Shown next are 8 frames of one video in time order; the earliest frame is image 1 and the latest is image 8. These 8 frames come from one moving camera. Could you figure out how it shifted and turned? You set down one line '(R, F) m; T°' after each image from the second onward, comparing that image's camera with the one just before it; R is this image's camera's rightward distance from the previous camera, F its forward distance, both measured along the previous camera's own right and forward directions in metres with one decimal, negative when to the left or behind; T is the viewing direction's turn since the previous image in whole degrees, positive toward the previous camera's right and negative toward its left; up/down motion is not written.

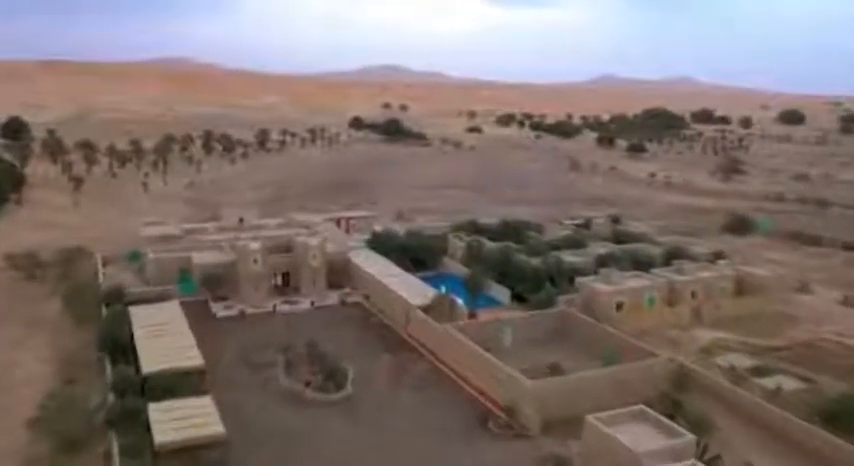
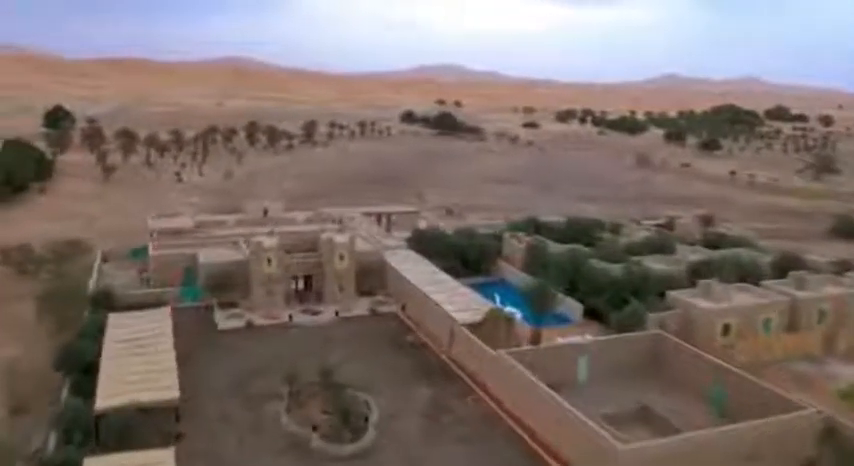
(+0.1, +7.1) m; -4°
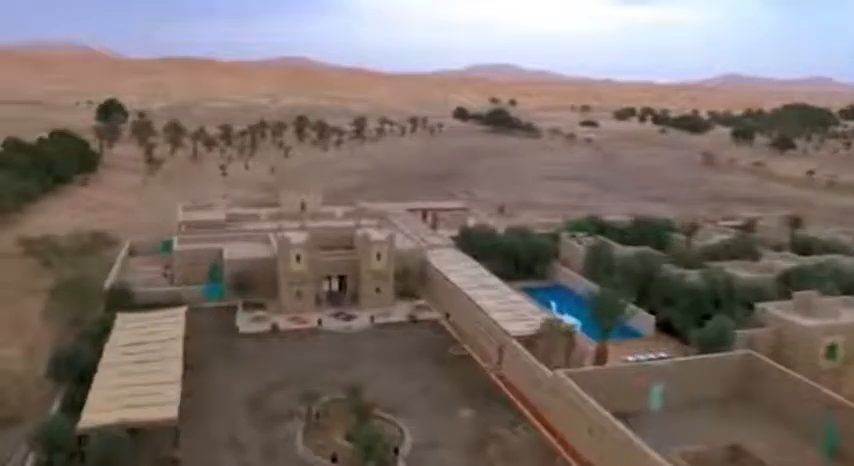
(+0.2, +3.5) m; -4°
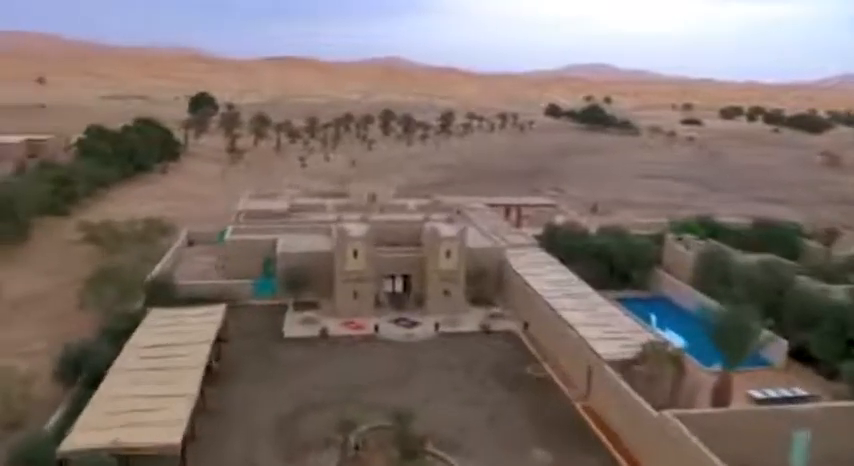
(+0.4, +3.9) m; -7°
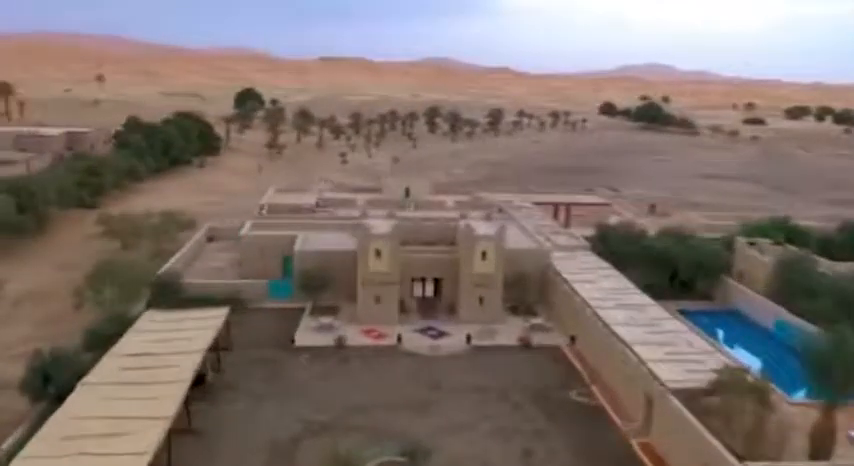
(+0.5, +2.9) m; -4°
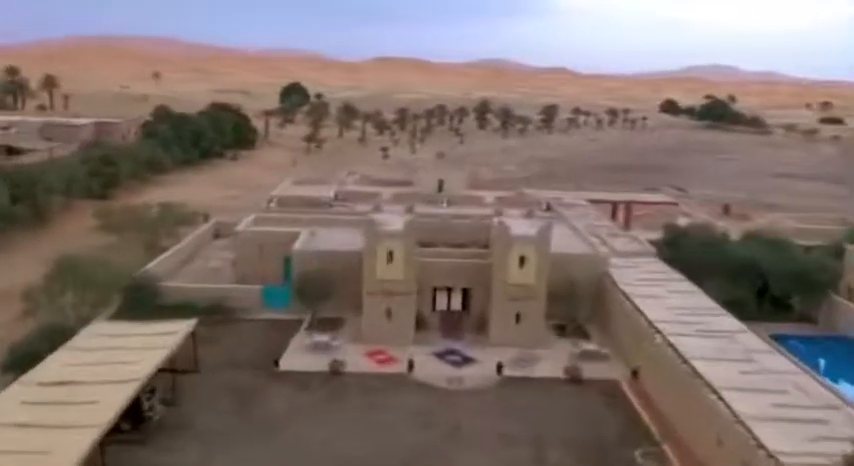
(+0.7, +4.3) m; -4°
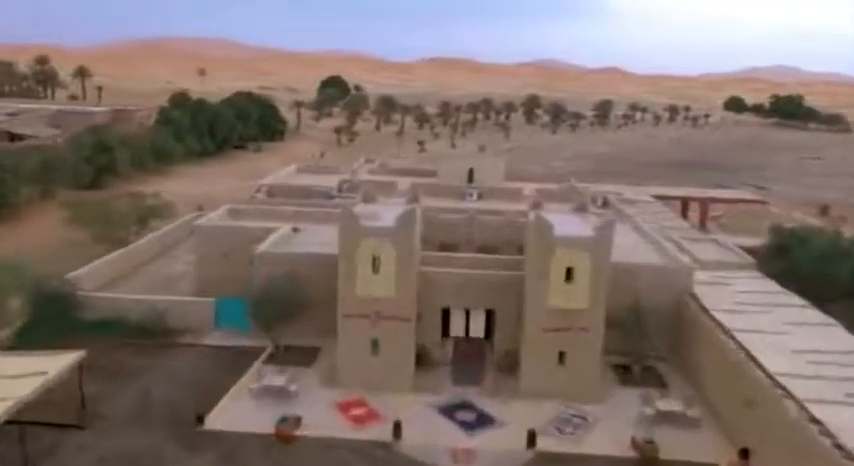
(+0.8, +5.3) m; -4°
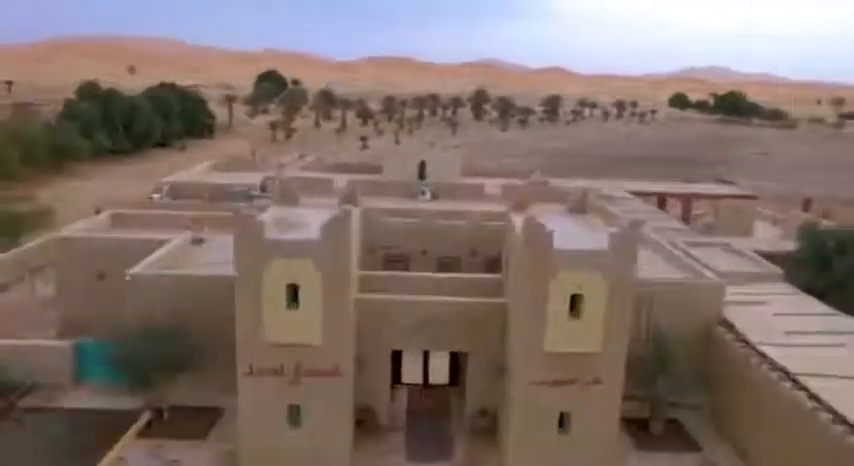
(+0.1, +3.7) m; +5°
